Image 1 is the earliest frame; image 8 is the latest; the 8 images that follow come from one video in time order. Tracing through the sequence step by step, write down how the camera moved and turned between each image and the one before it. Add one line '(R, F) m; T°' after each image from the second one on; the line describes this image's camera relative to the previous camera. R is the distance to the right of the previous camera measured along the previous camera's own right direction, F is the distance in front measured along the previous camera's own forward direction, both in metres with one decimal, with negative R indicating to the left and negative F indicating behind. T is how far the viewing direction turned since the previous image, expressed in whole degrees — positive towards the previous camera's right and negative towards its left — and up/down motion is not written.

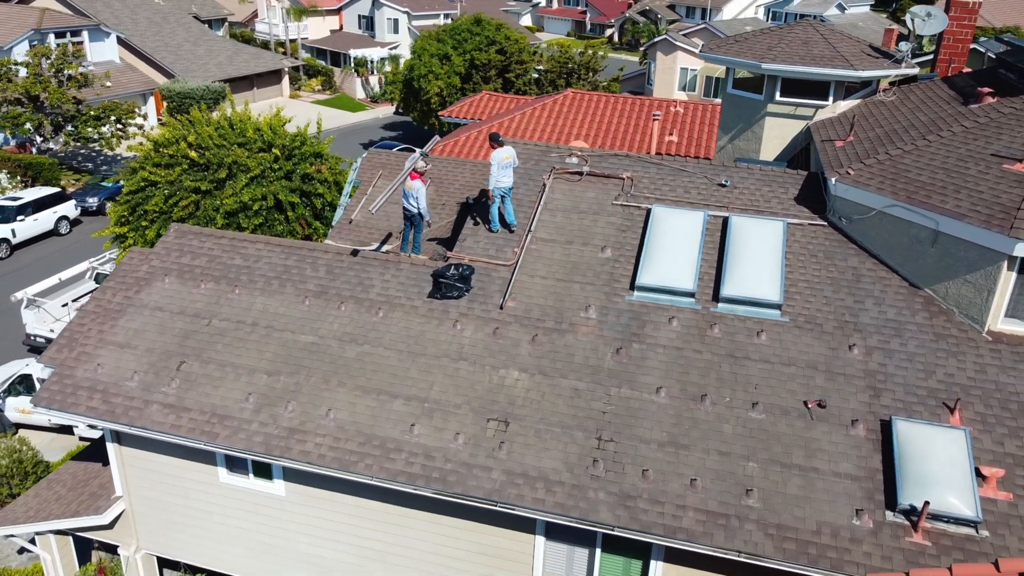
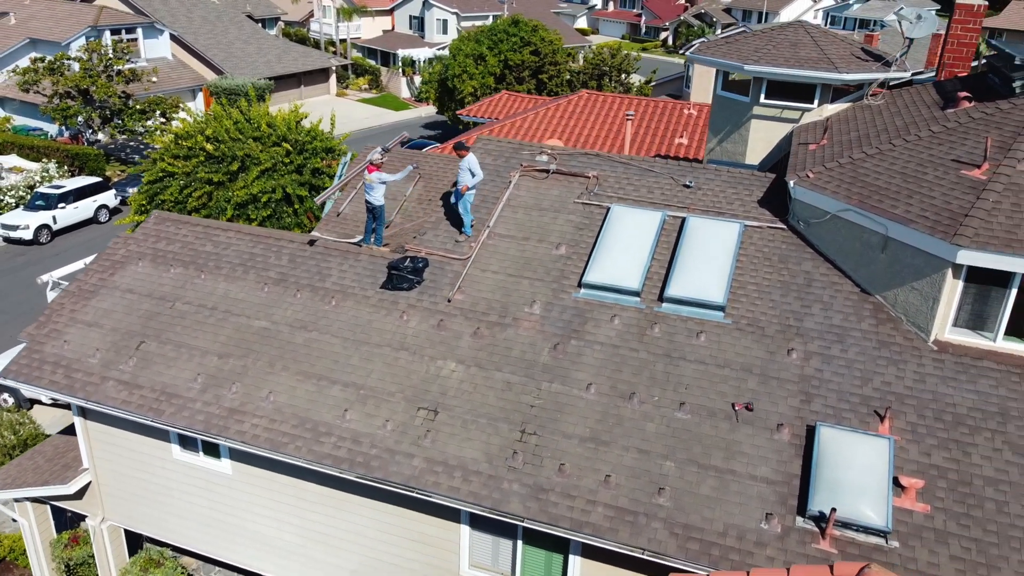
(+1.8, -0.1) m; -4°
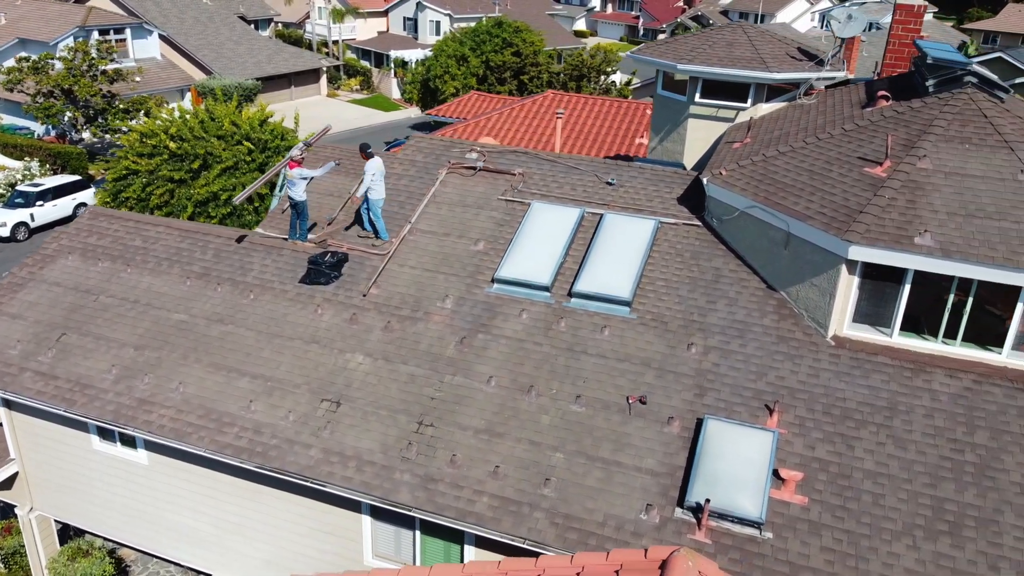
(+1.6, -0.1) m; -1°
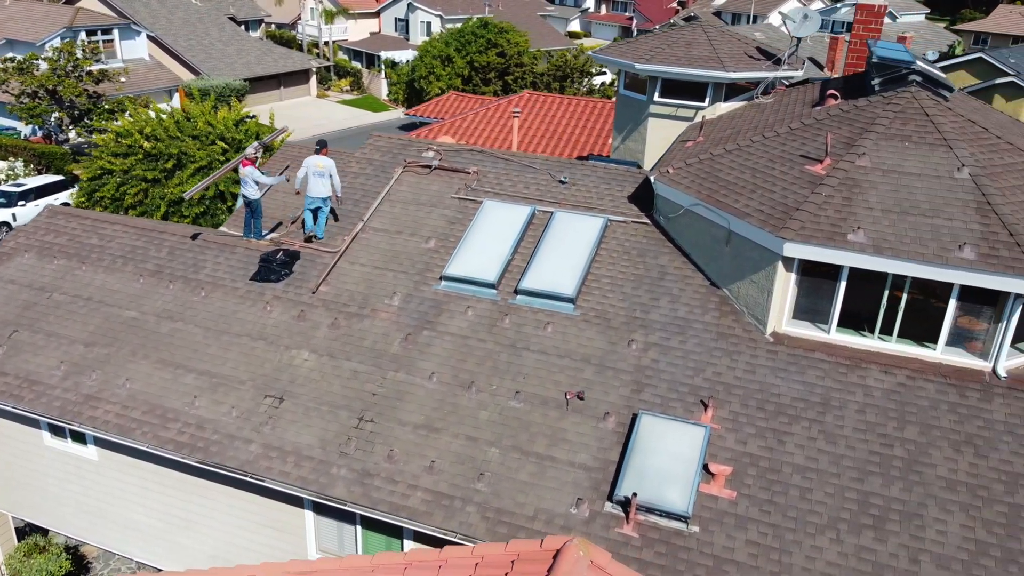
(+0.9, -0.1) m; 0°
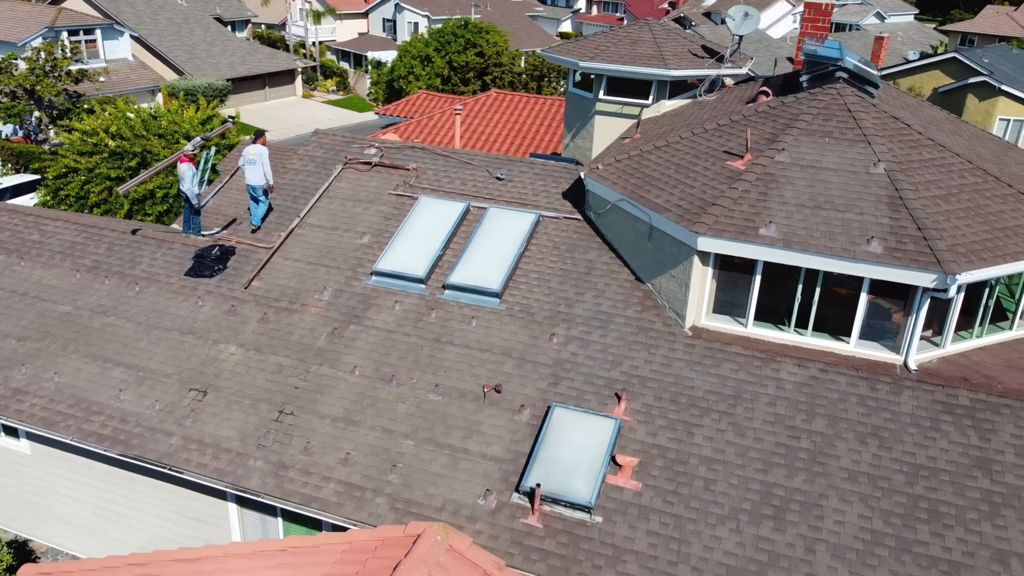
(+1.2, -0.1) m; 0°
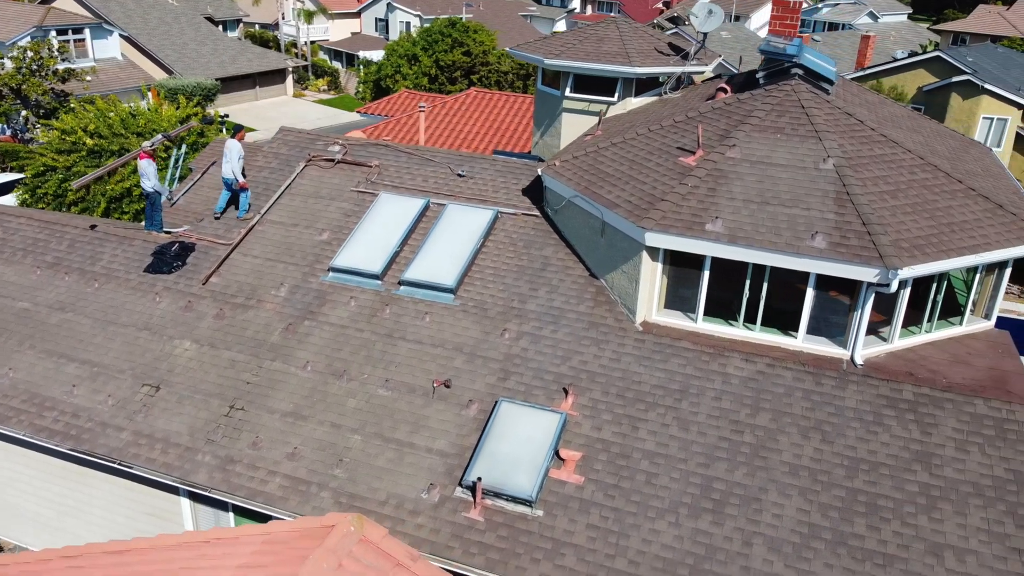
(+0.7, 0.0) m; 0°
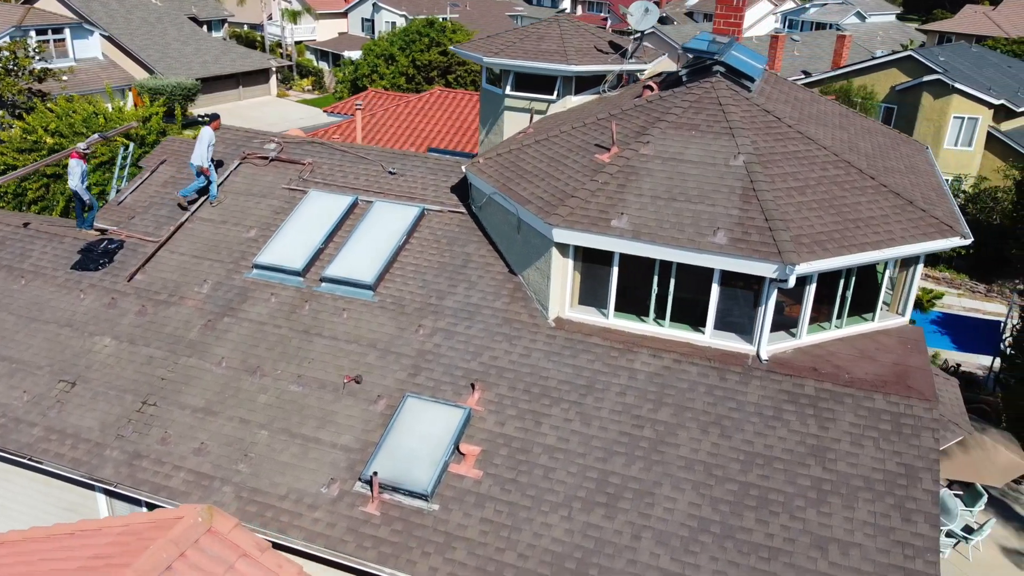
(+1.3, -0.1) m; 0°
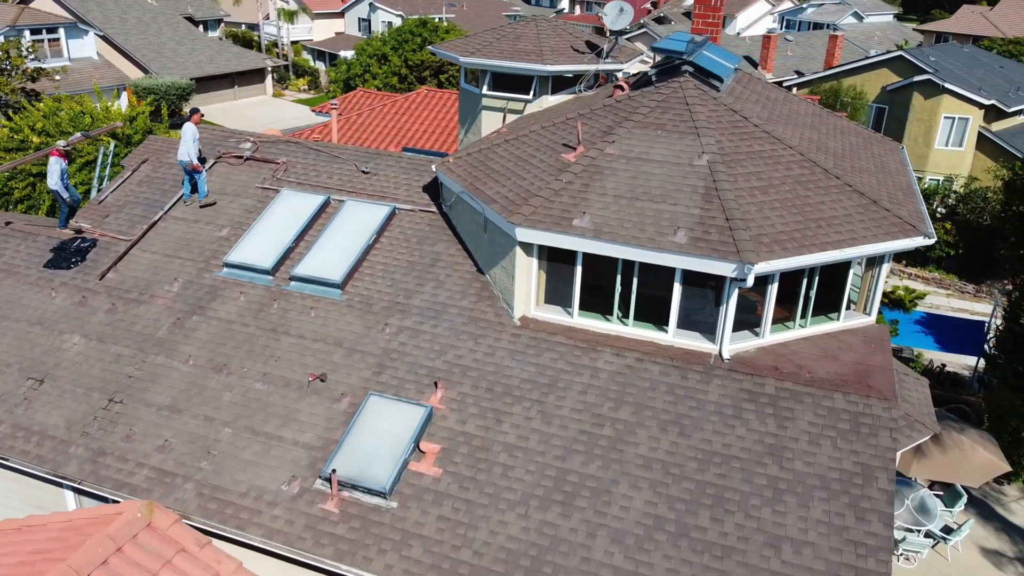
(+0.5, 0.0) m; 0°
